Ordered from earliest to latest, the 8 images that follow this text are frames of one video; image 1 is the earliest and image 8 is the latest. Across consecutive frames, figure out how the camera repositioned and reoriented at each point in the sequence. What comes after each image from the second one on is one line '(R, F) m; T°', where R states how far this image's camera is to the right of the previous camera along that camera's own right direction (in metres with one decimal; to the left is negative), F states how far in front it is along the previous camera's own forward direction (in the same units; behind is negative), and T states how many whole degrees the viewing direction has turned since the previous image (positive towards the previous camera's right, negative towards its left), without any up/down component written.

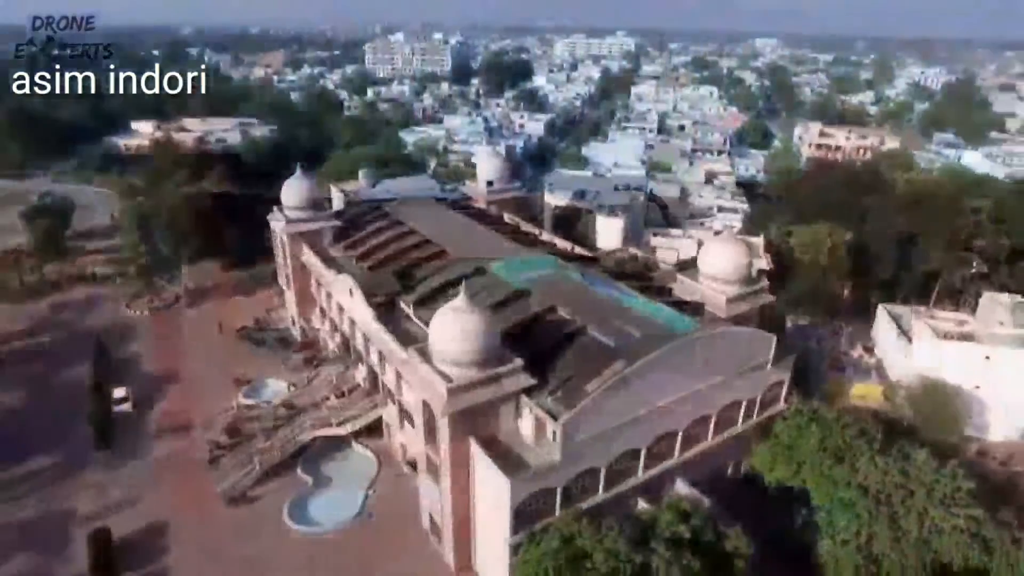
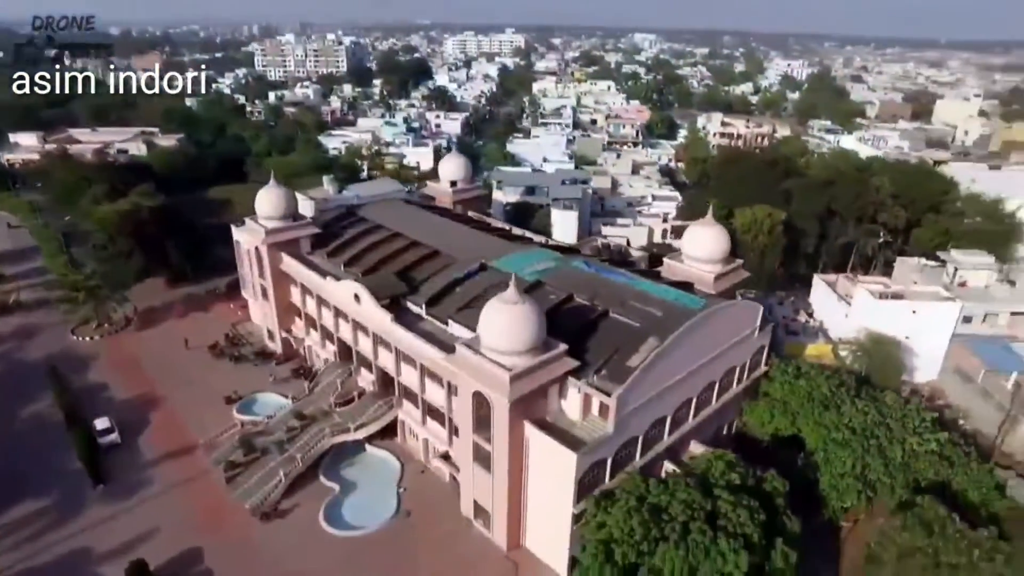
(-5.3, -1.2) m; +10°
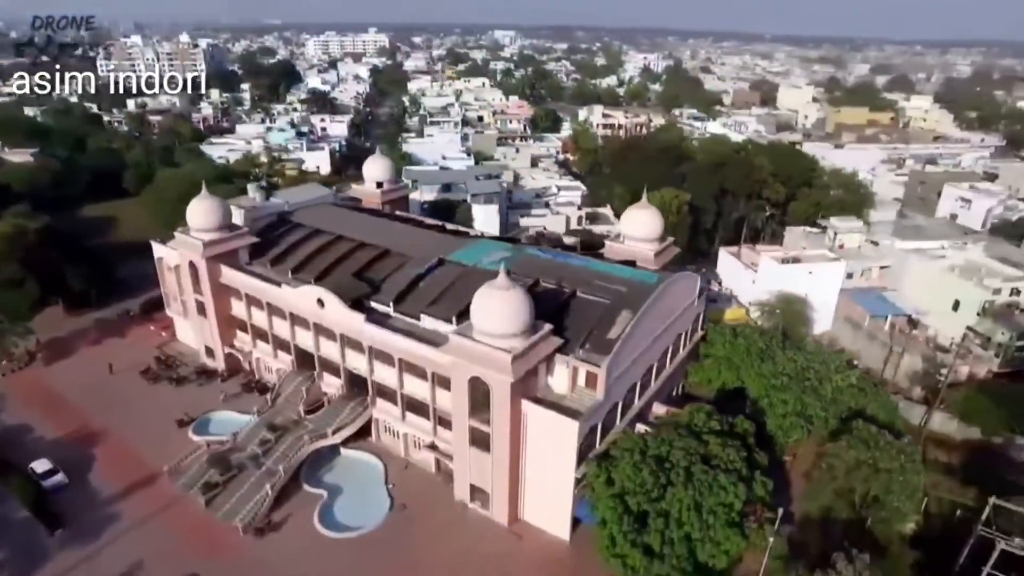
(-4.3, -1.0) m; +11°
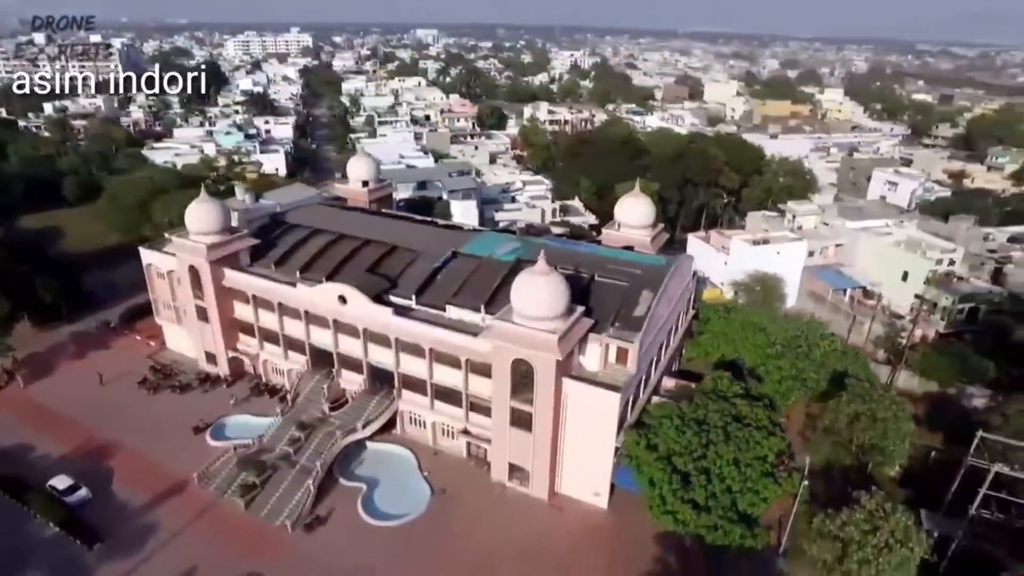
(-4.5, -1.2) m; +7°
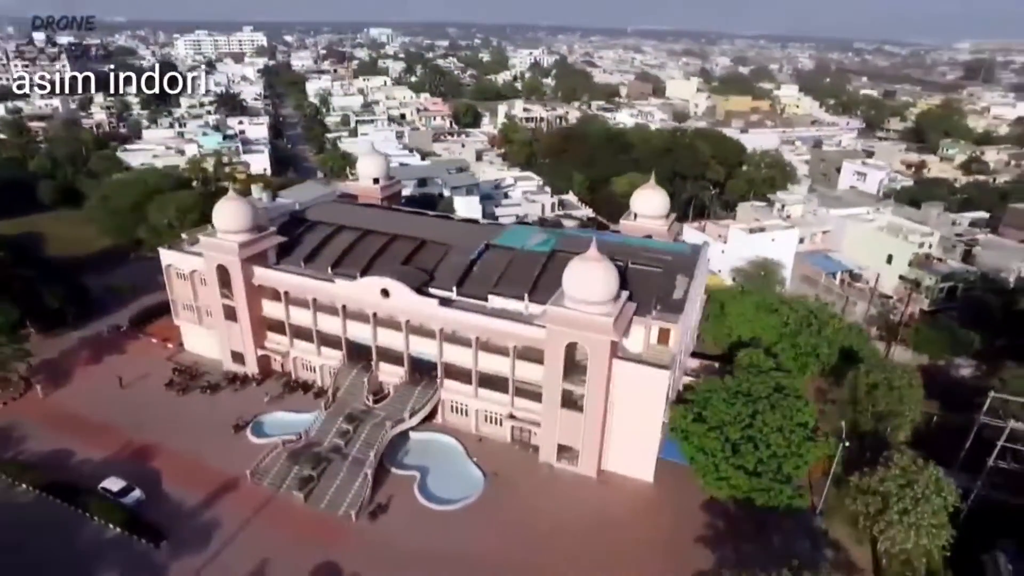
(-4.2, -1.0) m; +4°
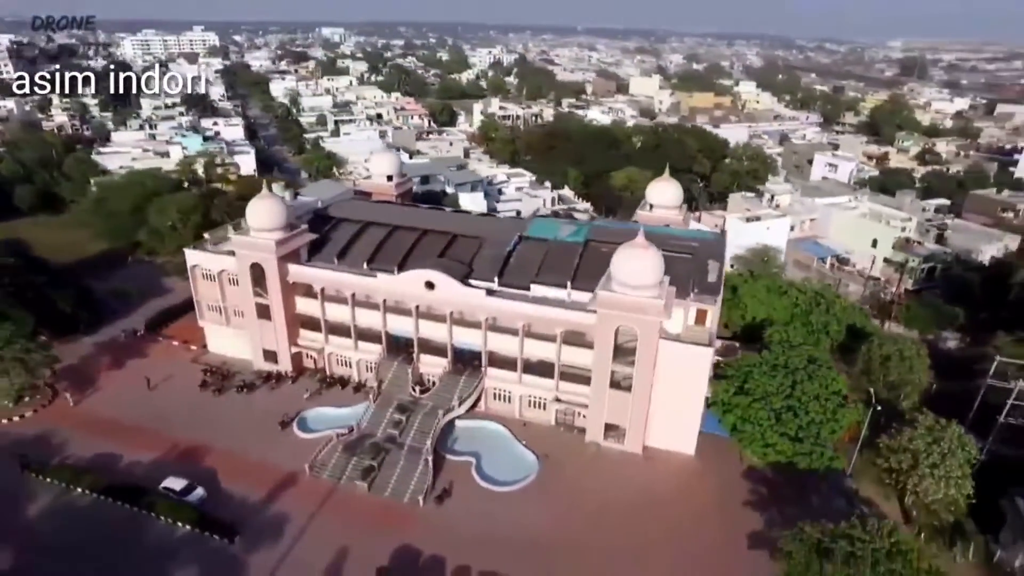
(-4.5, -1.0) m; +4°
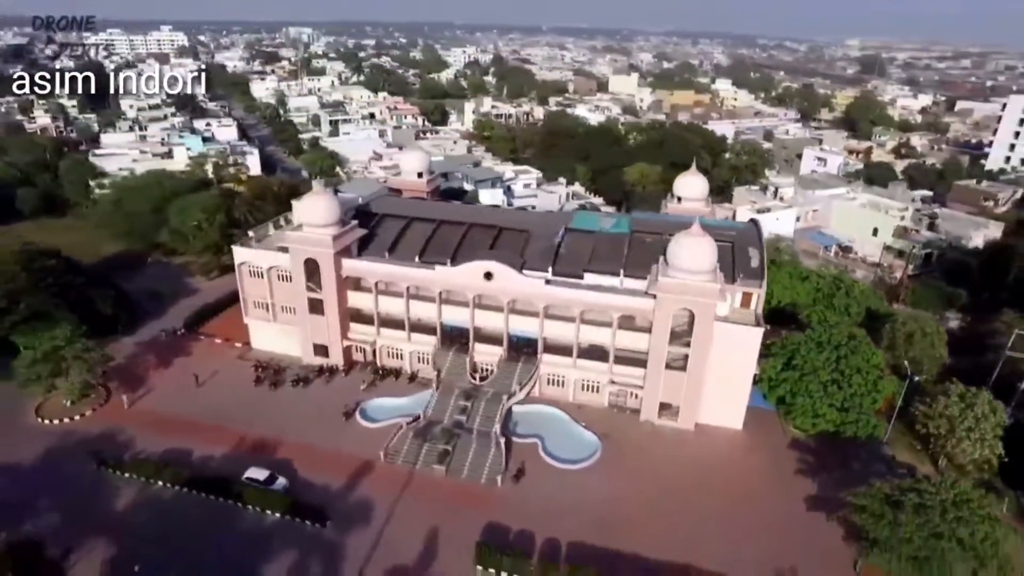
(-4.7, -1.2) m; +3°
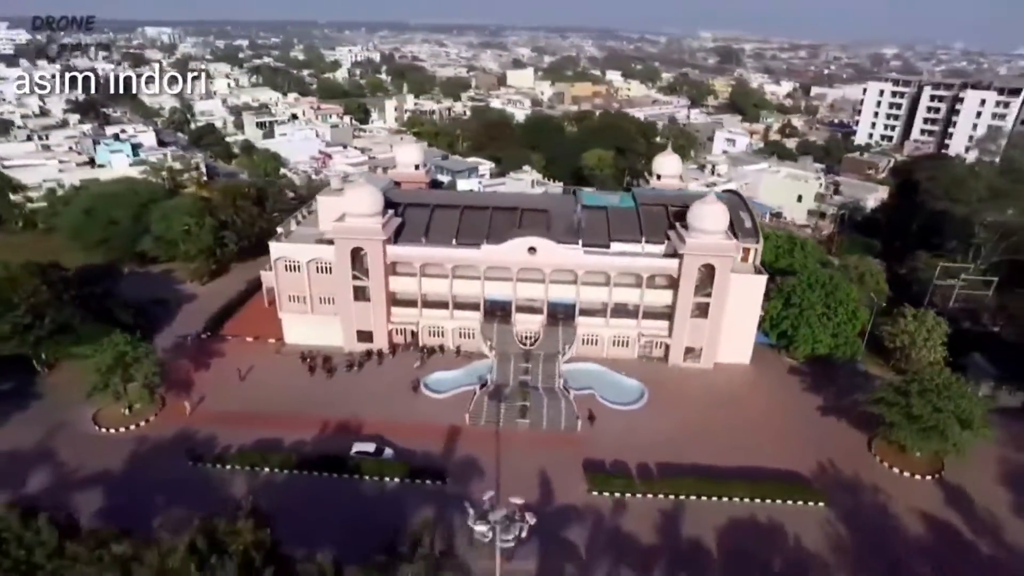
(-9.4, -2.7) m; +11°
